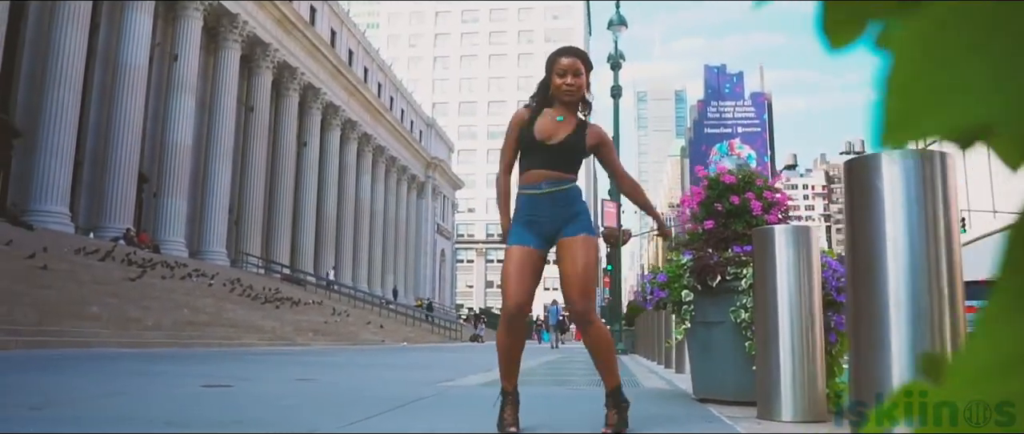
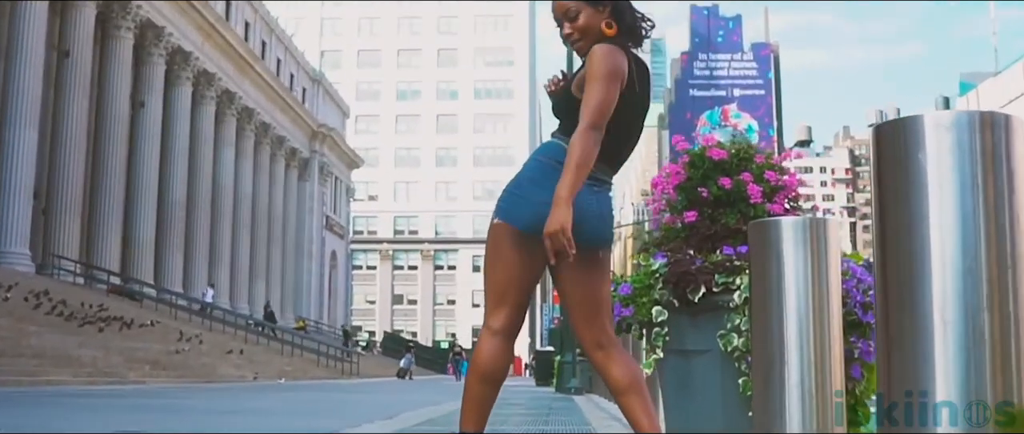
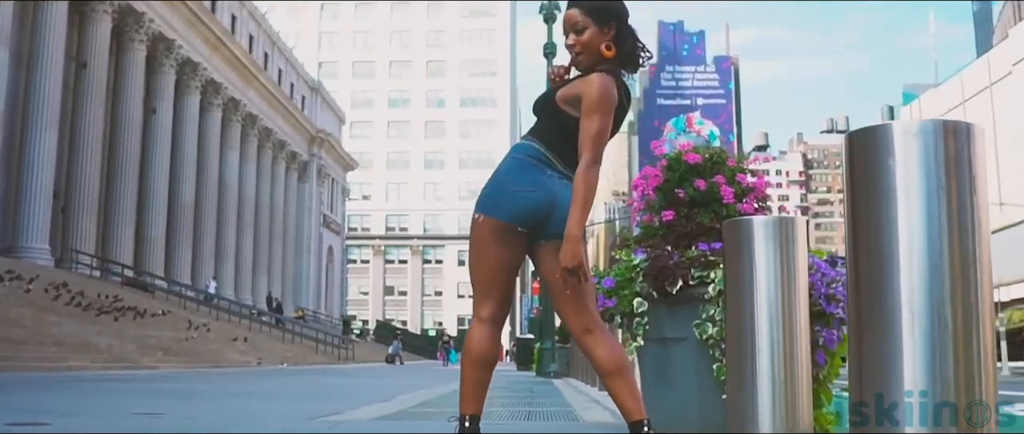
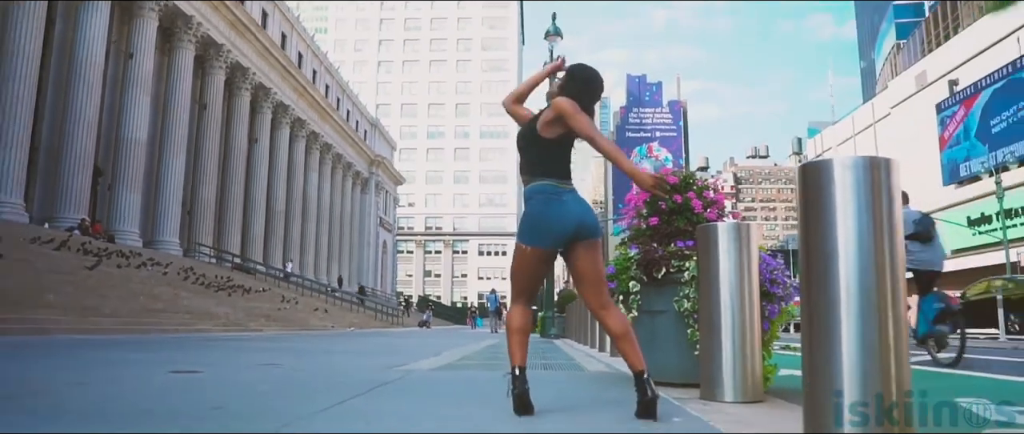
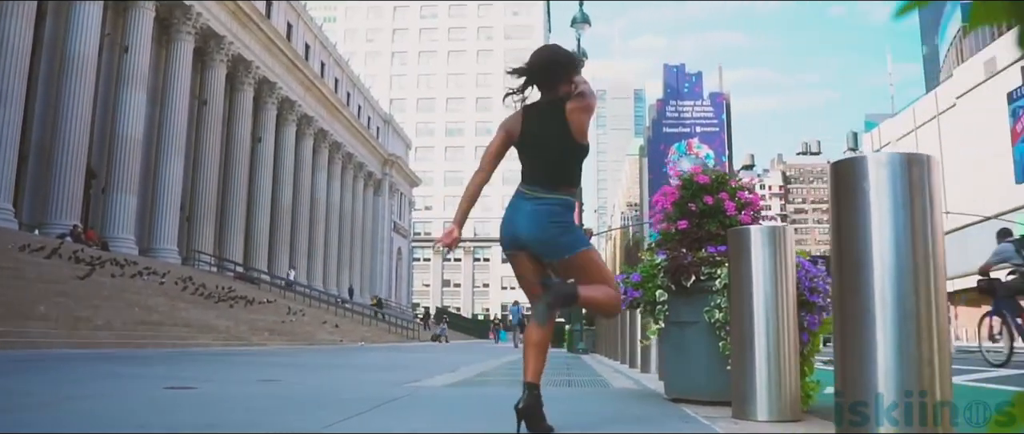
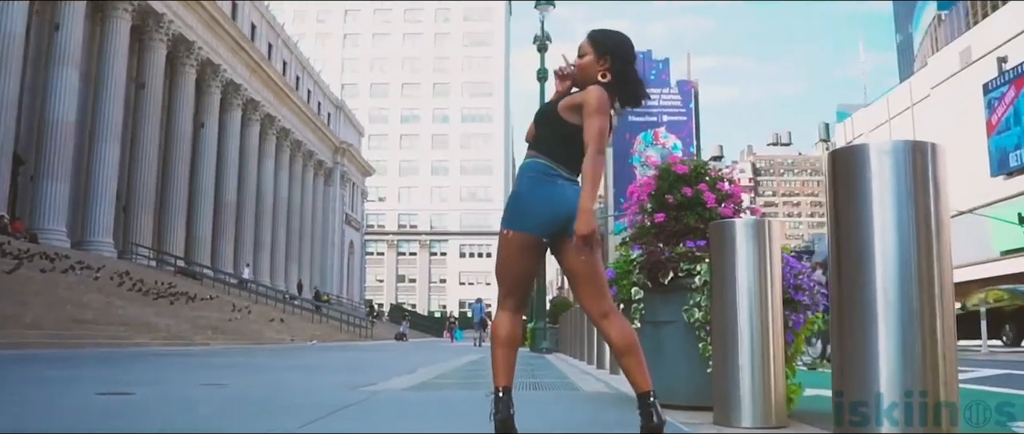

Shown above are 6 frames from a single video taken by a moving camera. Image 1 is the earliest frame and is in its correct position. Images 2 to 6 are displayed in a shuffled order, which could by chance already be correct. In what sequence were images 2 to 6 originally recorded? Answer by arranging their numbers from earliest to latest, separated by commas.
5, 4, 6, 3, 2
